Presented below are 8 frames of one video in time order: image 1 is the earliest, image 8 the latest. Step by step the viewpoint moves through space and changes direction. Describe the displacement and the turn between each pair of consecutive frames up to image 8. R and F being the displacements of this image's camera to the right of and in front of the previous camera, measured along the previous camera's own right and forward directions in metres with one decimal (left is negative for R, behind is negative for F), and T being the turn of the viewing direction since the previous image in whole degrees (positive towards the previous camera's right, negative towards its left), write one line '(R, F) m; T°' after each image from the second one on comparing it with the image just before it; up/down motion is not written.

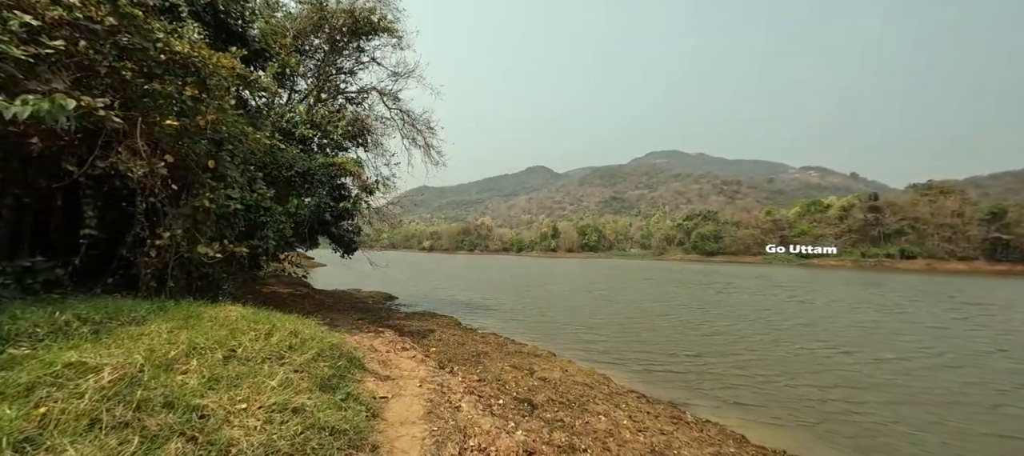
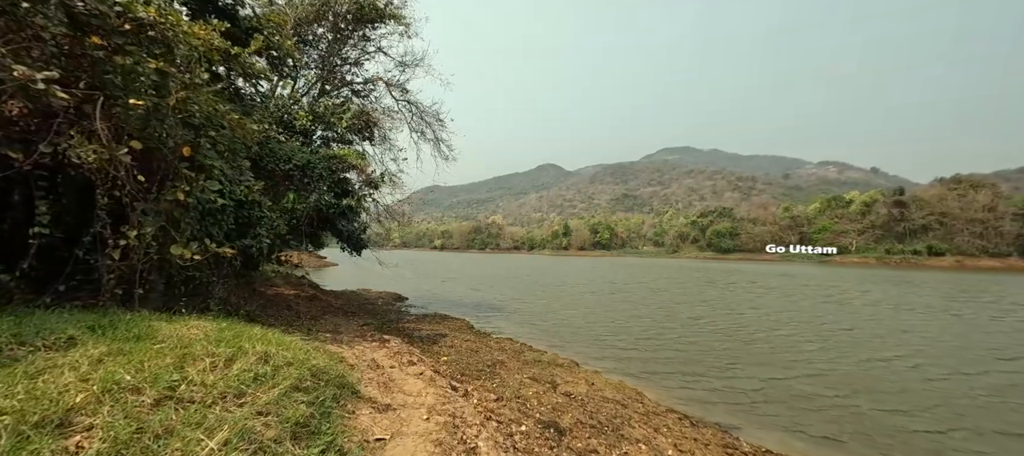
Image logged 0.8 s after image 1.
(-0.2, +1.0) m; -1°
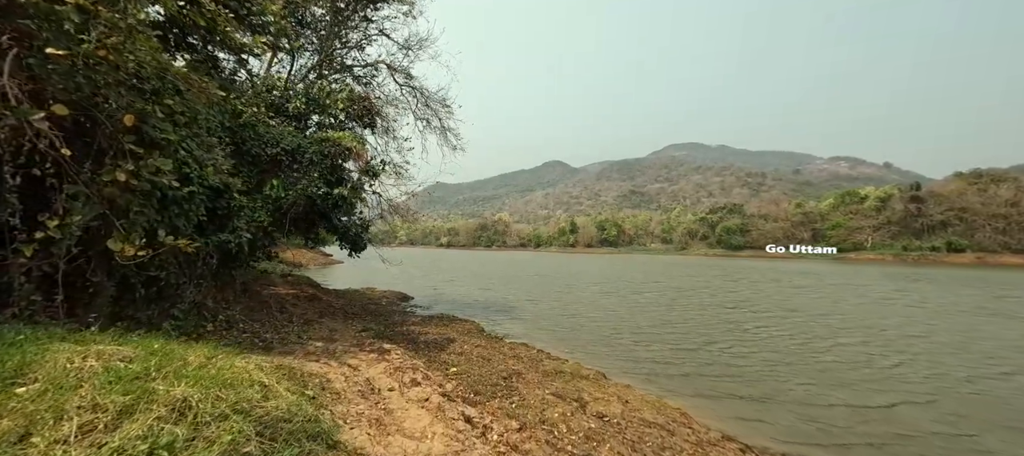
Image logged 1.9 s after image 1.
(-0.3, +1.3) m; -1°
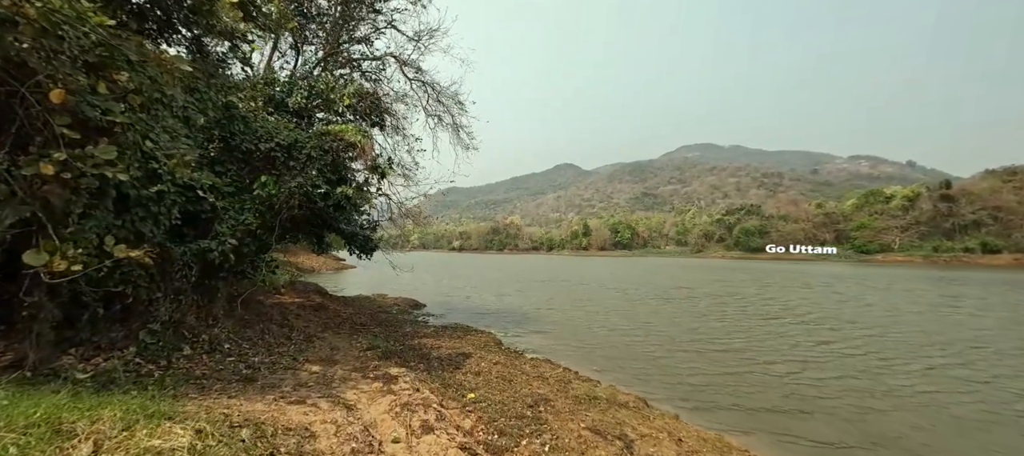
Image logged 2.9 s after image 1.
(-0.3, +1.2) m; -2°
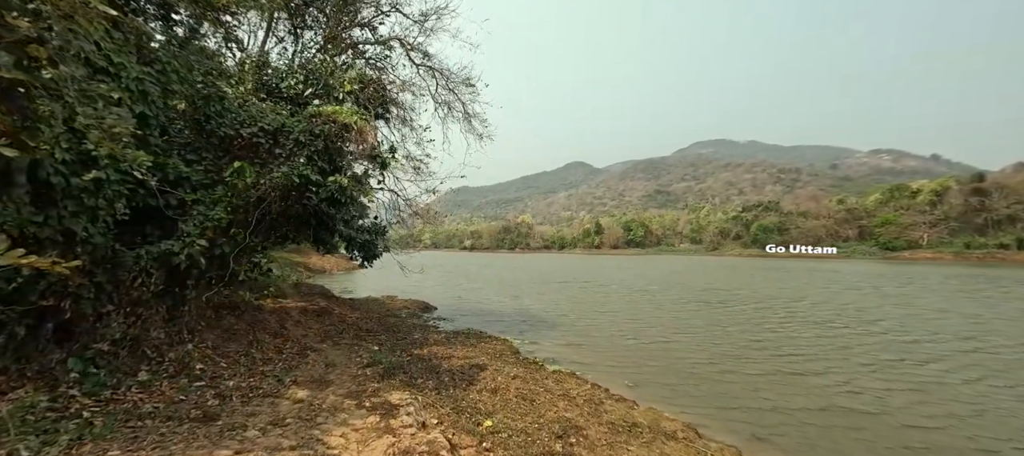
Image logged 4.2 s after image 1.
(-0.2, +1.2) m; -1°
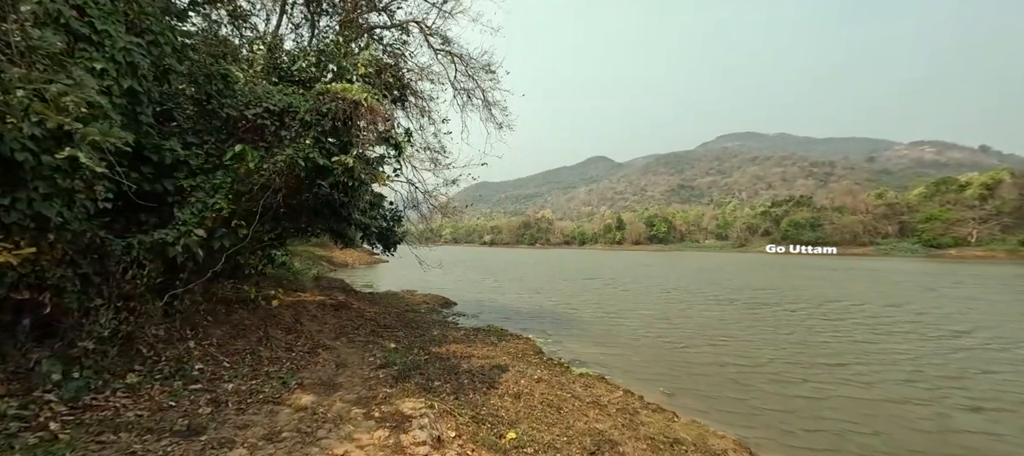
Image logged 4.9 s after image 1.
(-0.1, +0.7) m; -3°
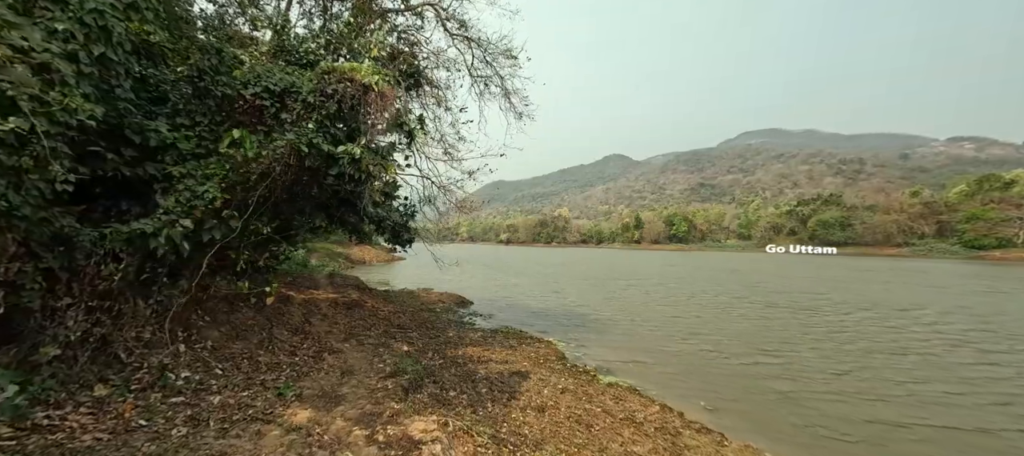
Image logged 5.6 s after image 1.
(-0.1, +0.8) m; -2°
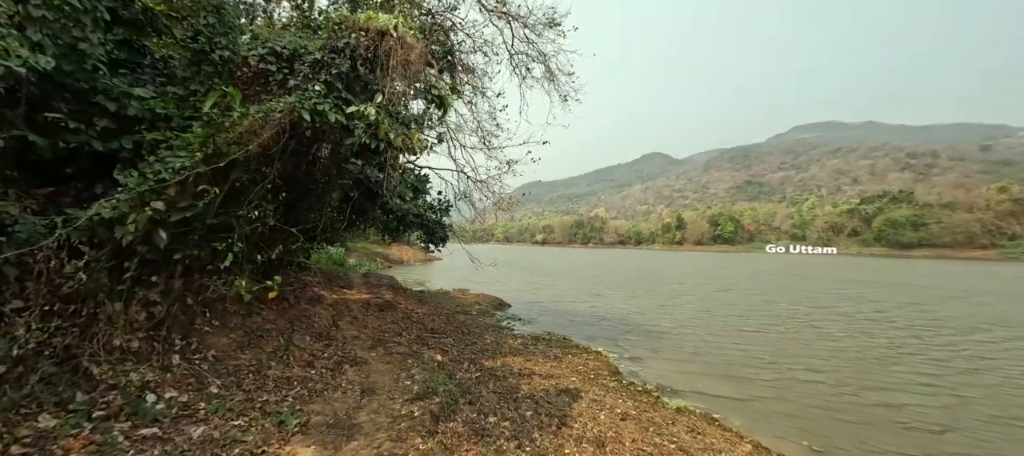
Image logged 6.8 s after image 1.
(-0.2, +1.2) m; -5°
